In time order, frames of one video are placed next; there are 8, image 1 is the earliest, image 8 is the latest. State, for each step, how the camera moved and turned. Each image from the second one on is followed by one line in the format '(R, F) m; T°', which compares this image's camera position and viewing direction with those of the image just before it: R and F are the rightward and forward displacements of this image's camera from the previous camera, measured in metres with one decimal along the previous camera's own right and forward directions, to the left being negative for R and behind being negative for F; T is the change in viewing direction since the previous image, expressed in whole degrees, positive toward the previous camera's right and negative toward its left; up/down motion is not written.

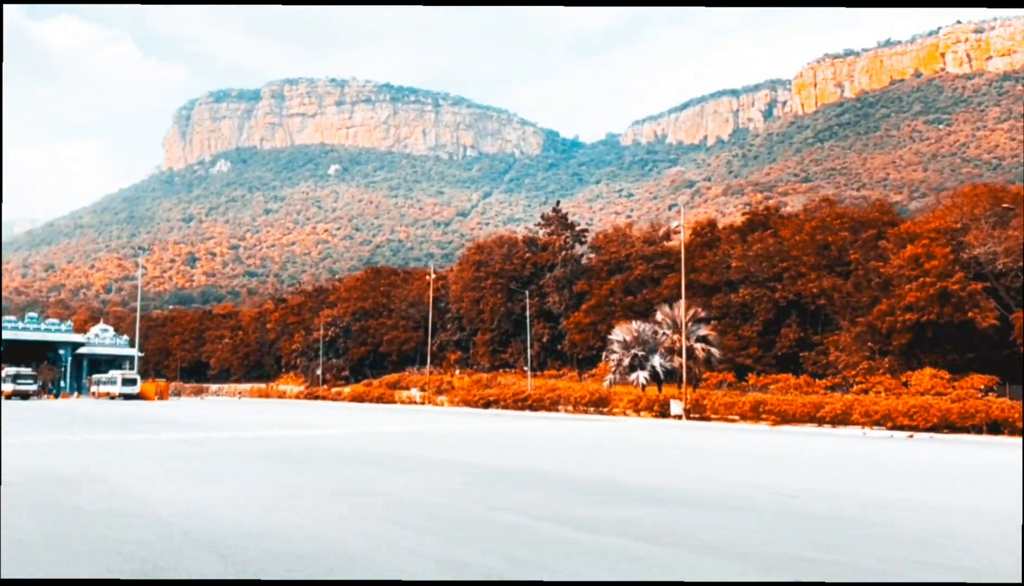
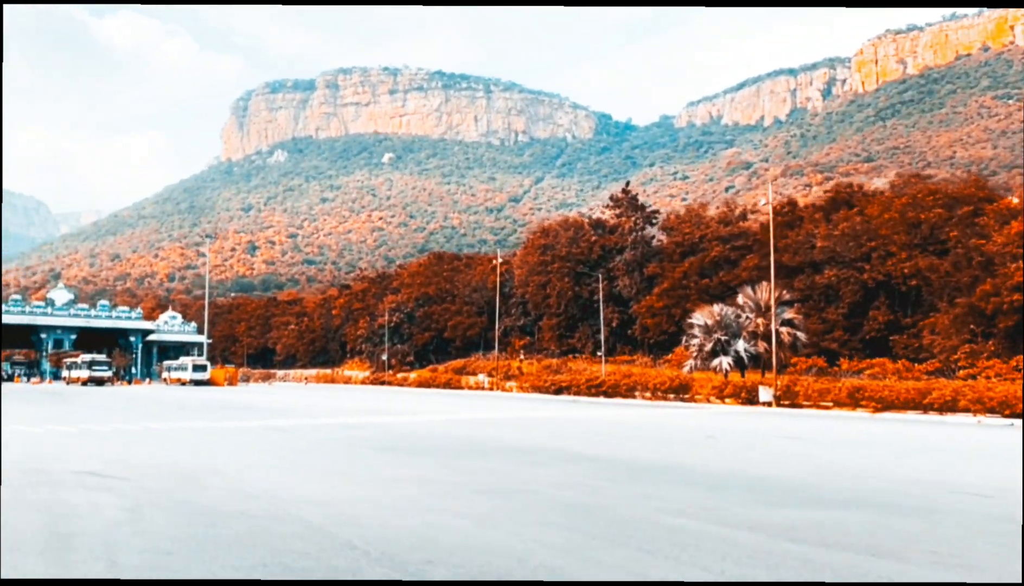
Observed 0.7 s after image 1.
(-1.1, +1.0) m; -3°
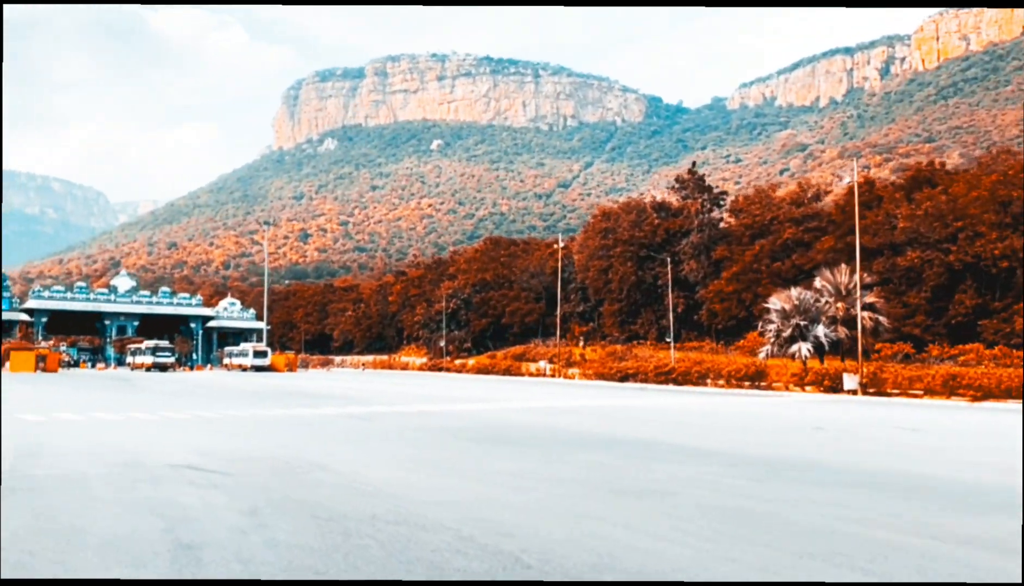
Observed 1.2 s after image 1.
(-0.9, +0.9) m; -3°
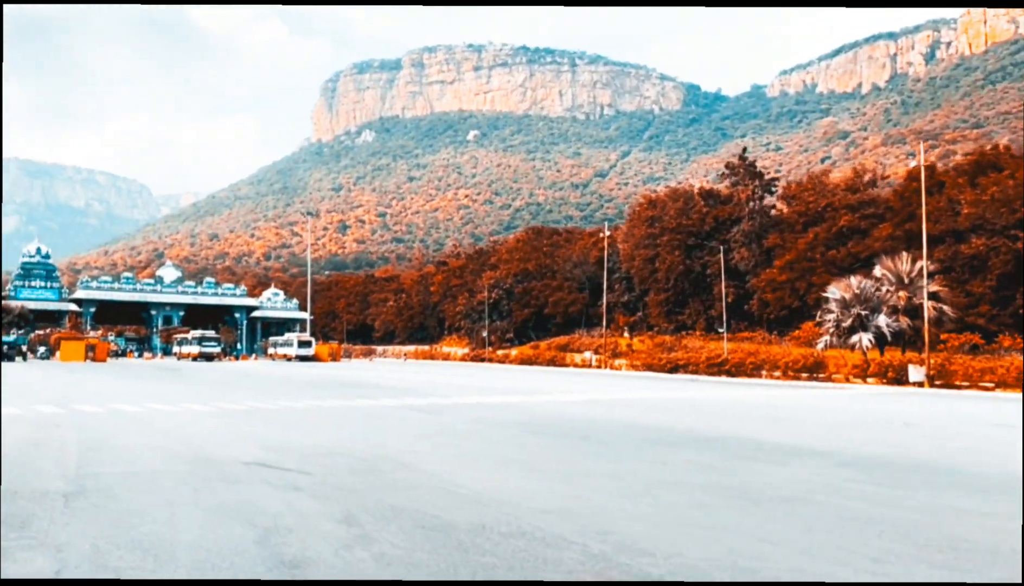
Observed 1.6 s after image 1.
(-0.6, +0.7) m; -2°
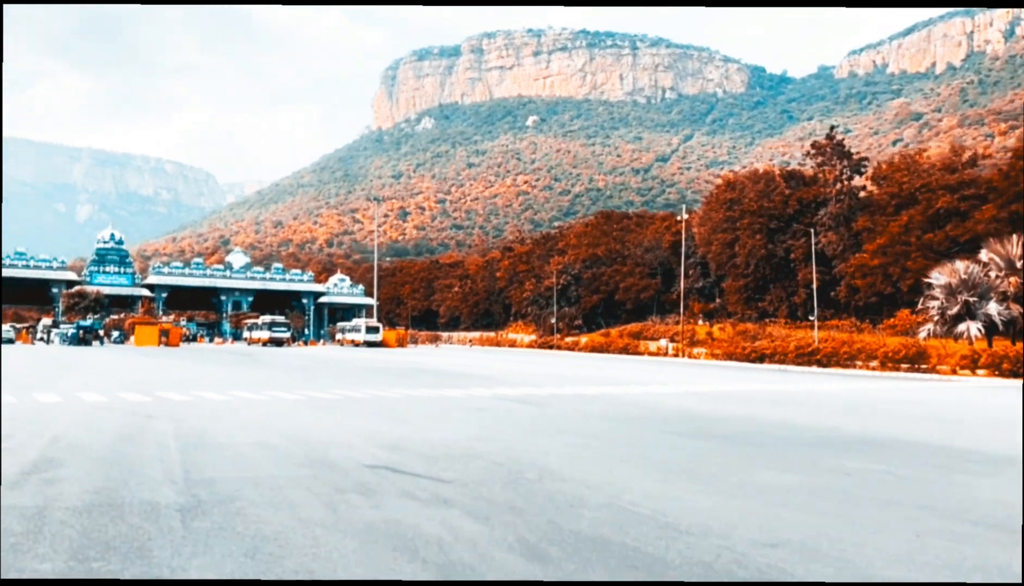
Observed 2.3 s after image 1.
(-0.9, +1.2) m; -4°
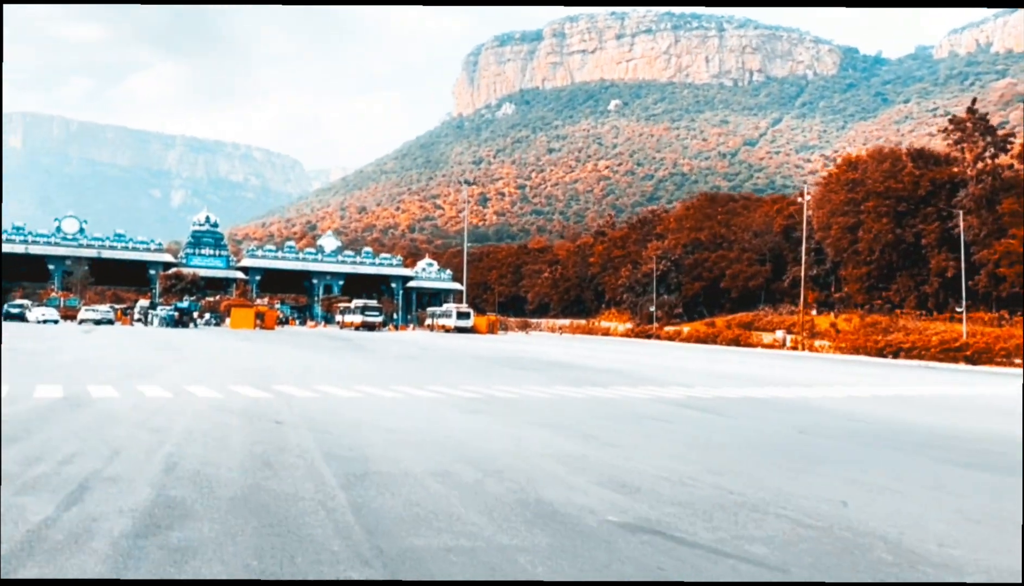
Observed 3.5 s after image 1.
(-1.4, +2.4) m; -5°
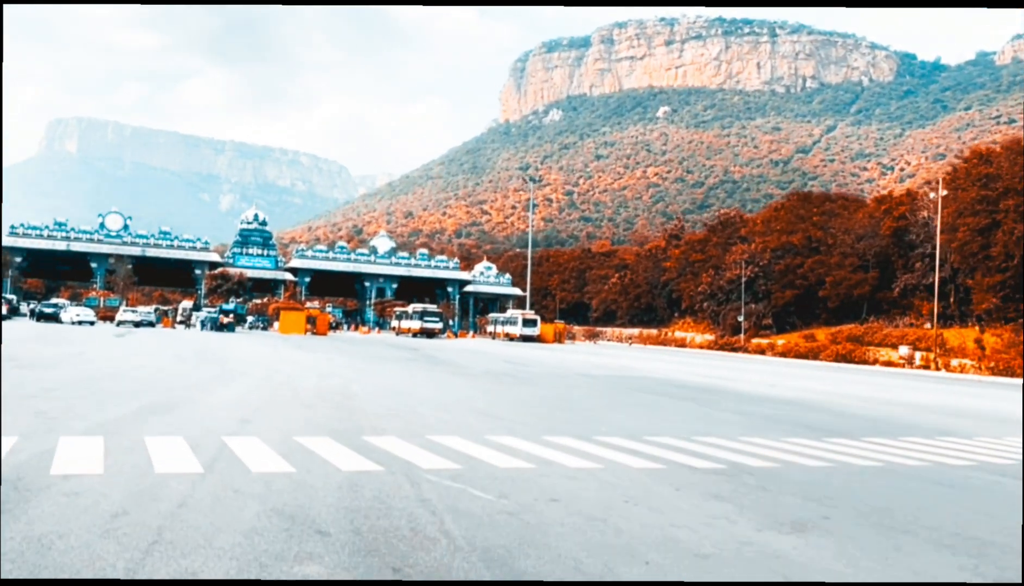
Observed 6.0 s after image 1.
(-2.1, +5.6) m; -3°
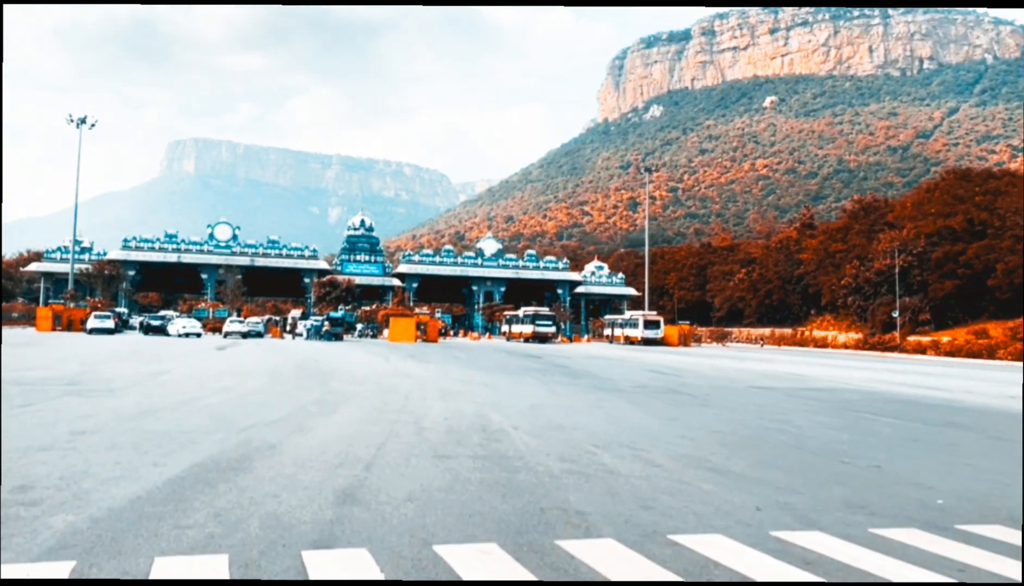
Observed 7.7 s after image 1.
(-1.1, +4.0) m; -7°
